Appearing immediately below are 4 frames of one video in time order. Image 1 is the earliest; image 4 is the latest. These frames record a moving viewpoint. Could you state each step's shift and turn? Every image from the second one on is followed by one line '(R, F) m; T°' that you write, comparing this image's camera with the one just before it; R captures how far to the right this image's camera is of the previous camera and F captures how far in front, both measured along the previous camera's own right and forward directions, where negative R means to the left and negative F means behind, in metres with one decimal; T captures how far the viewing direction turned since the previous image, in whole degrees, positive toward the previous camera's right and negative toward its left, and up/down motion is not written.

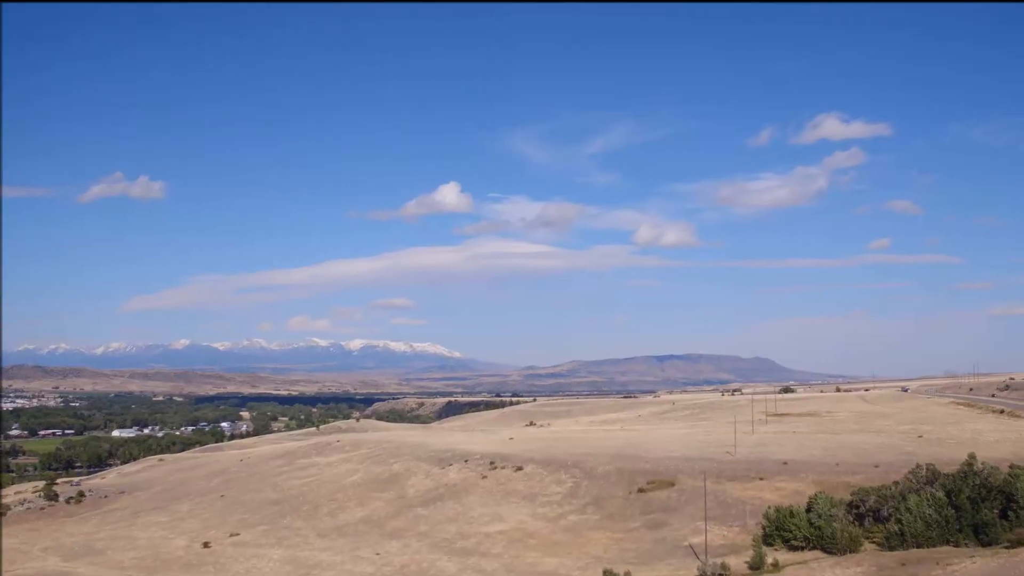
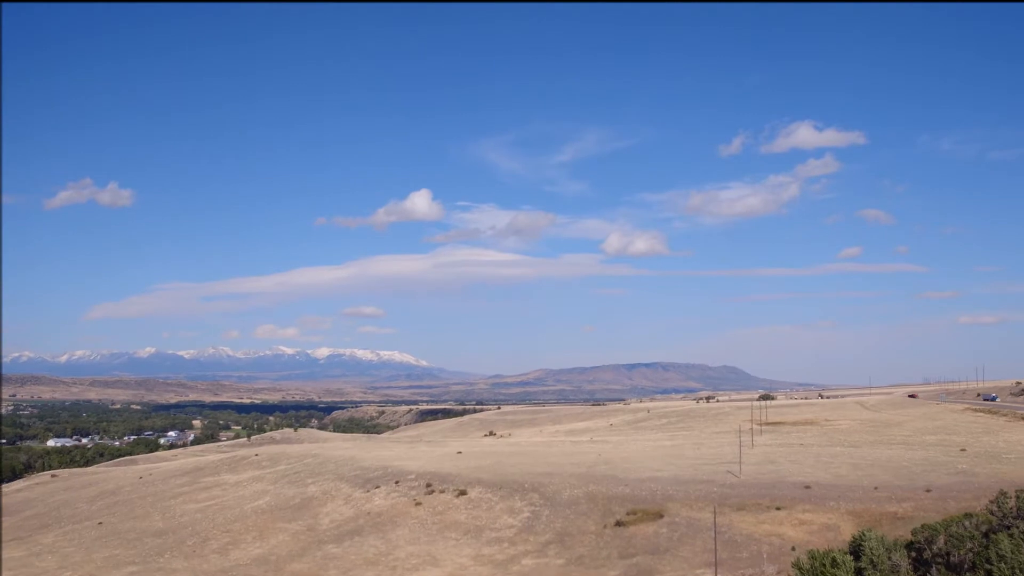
(+1.6, +11.6) m; +2°
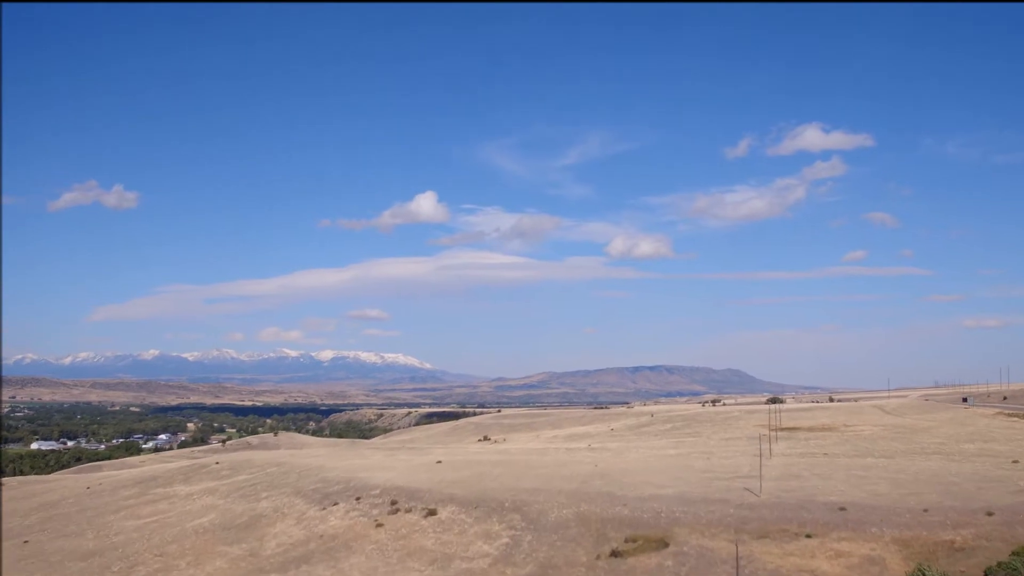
(+1.3, +6.3) m; 0°
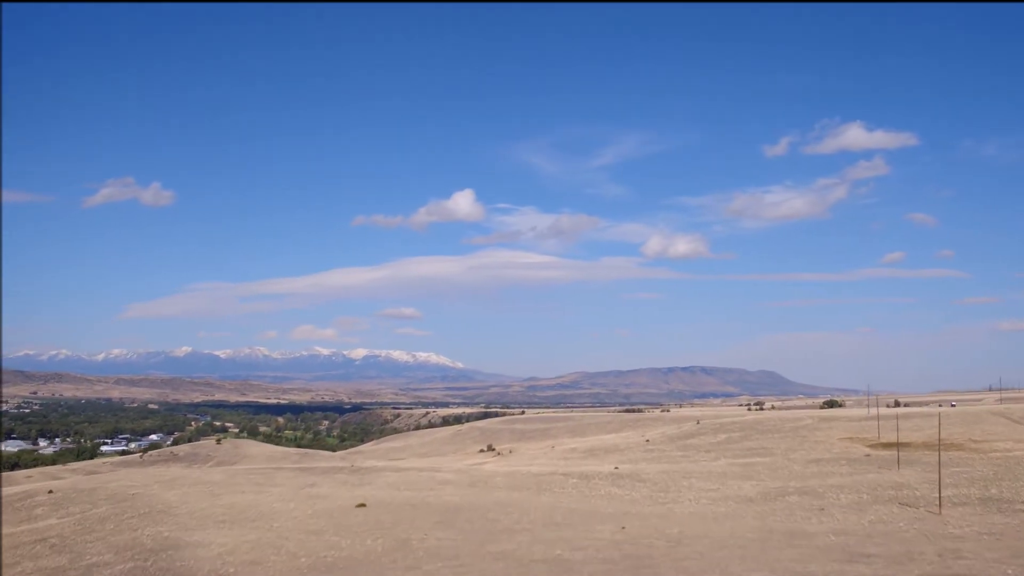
(+2.4, +20.4) m; -2°
